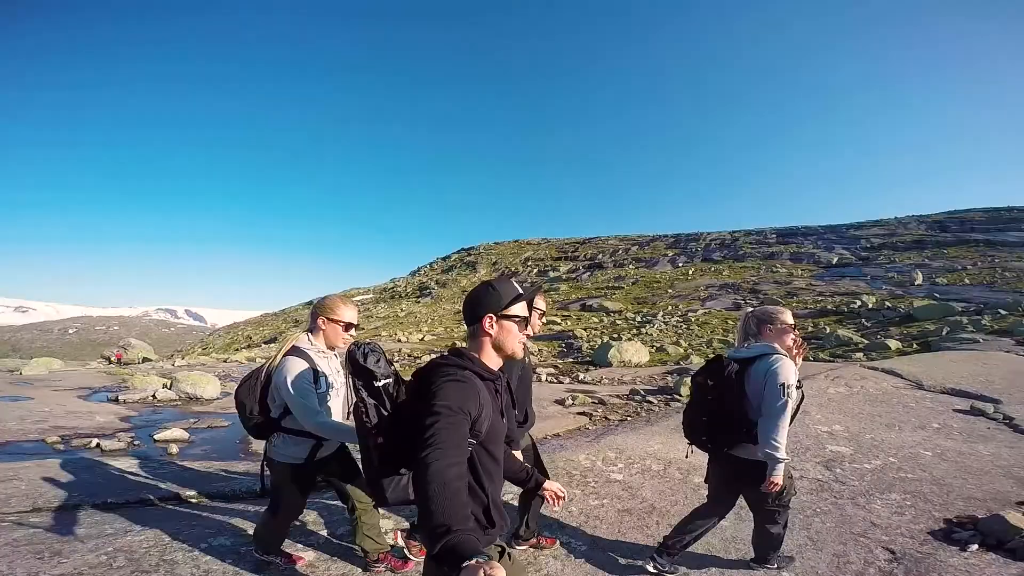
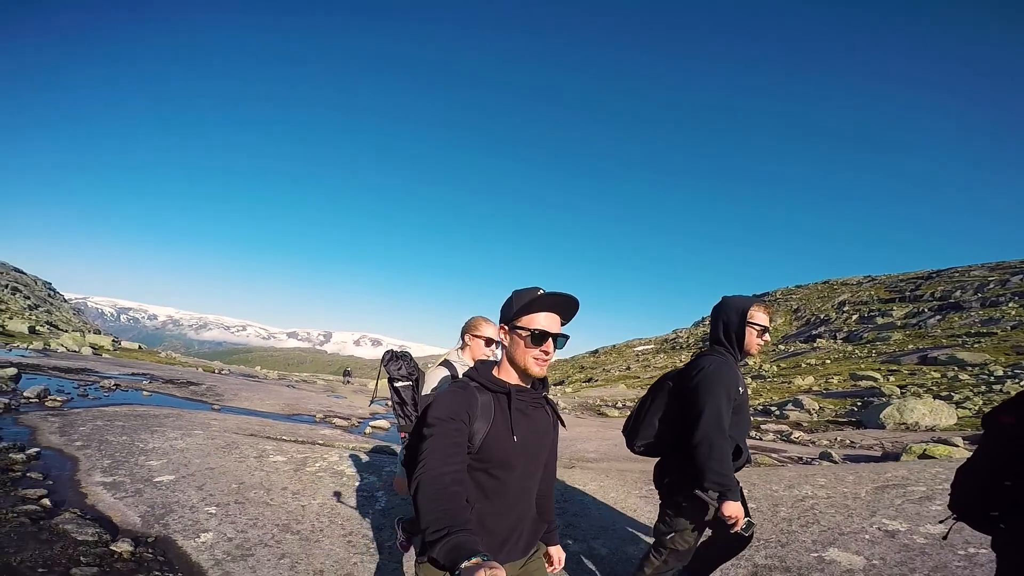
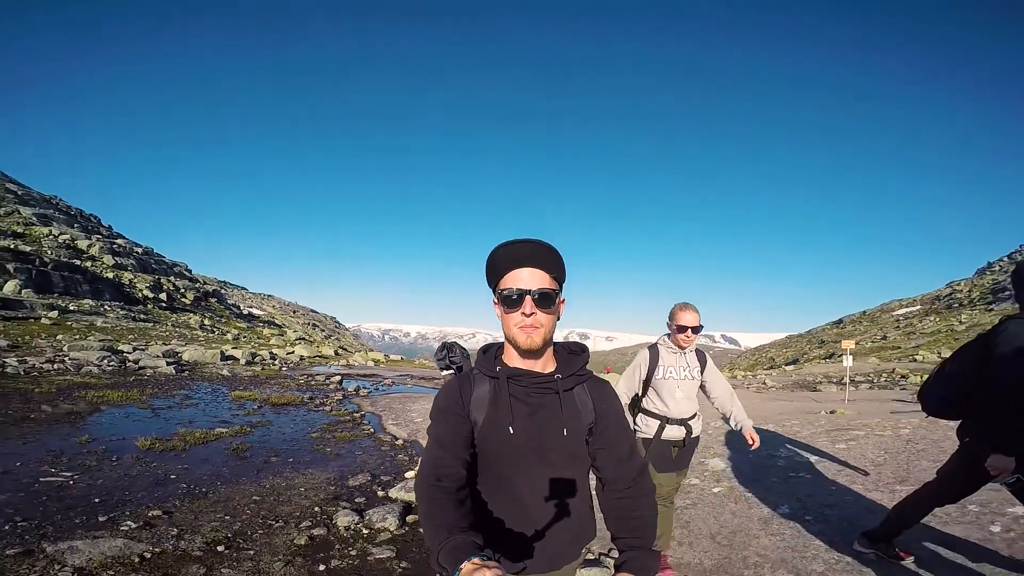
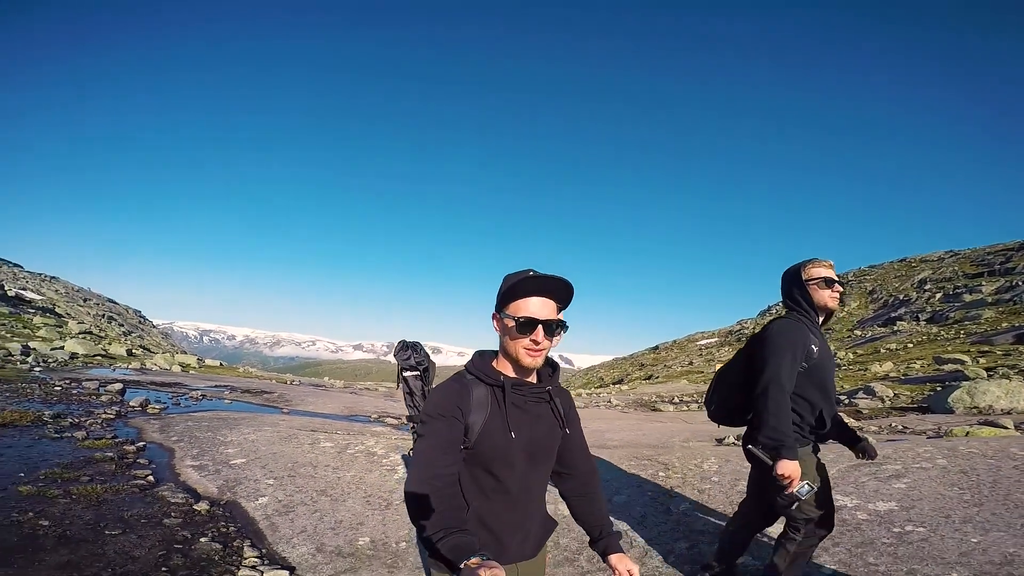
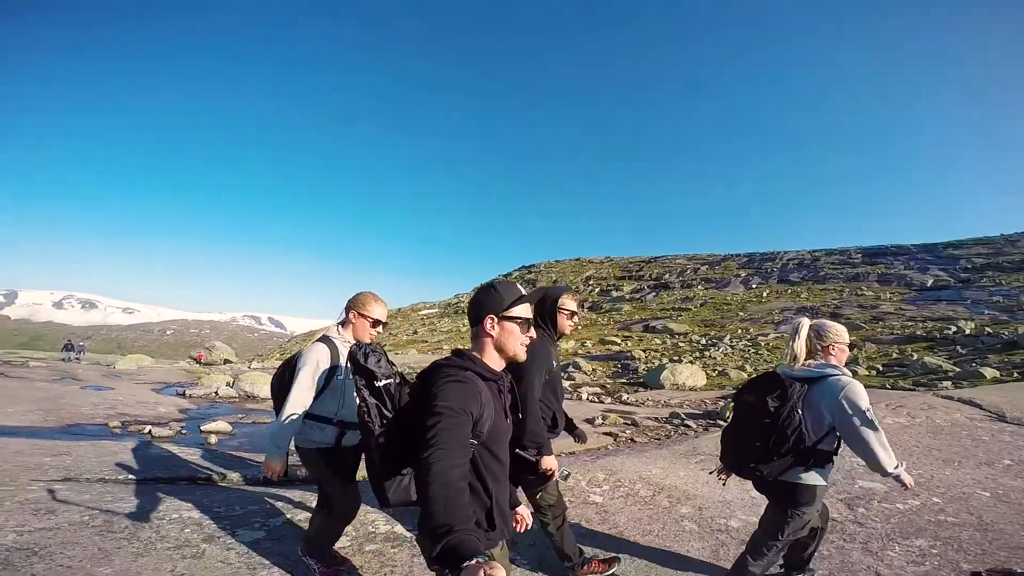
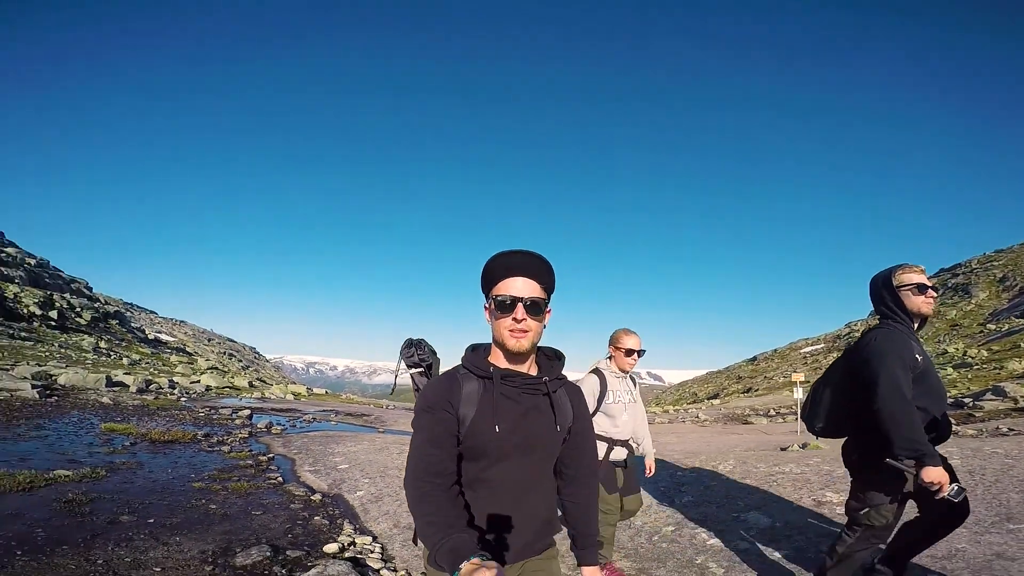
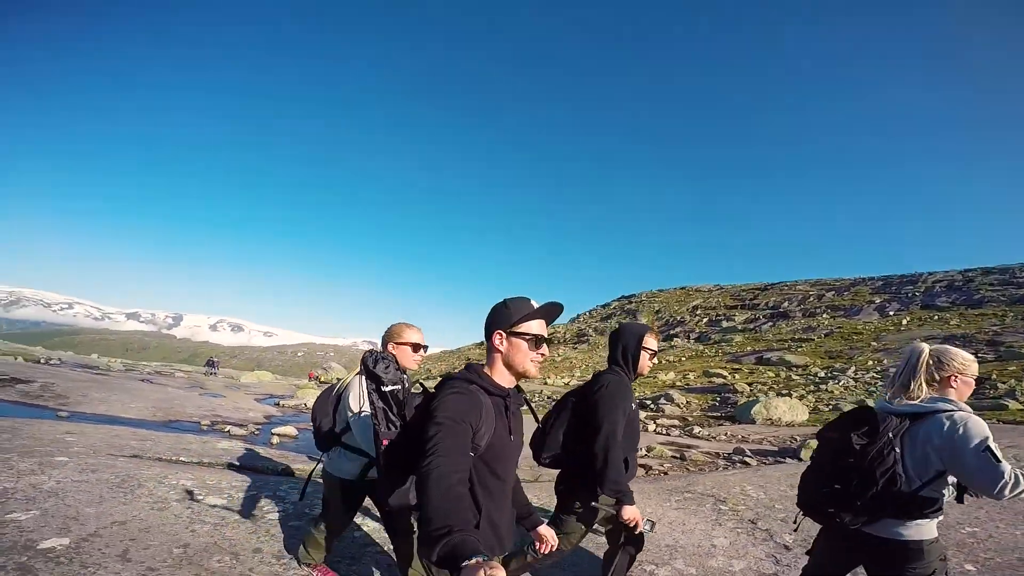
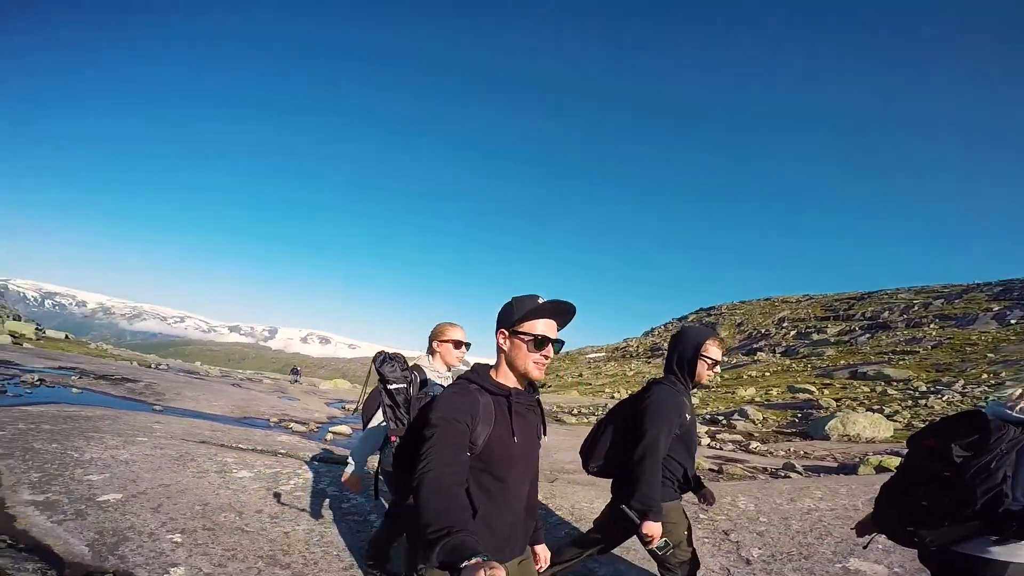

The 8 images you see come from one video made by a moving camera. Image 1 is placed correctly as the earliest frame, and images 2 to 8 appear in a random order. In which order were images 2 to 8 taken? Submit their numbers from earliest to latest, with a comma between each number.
5, 7, 8, 2, 4, 6, 3
